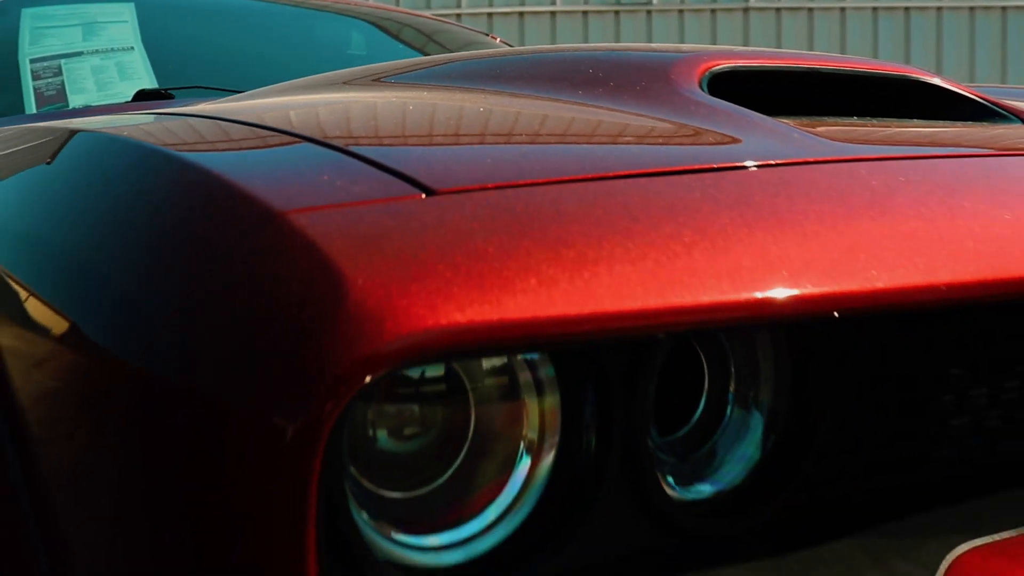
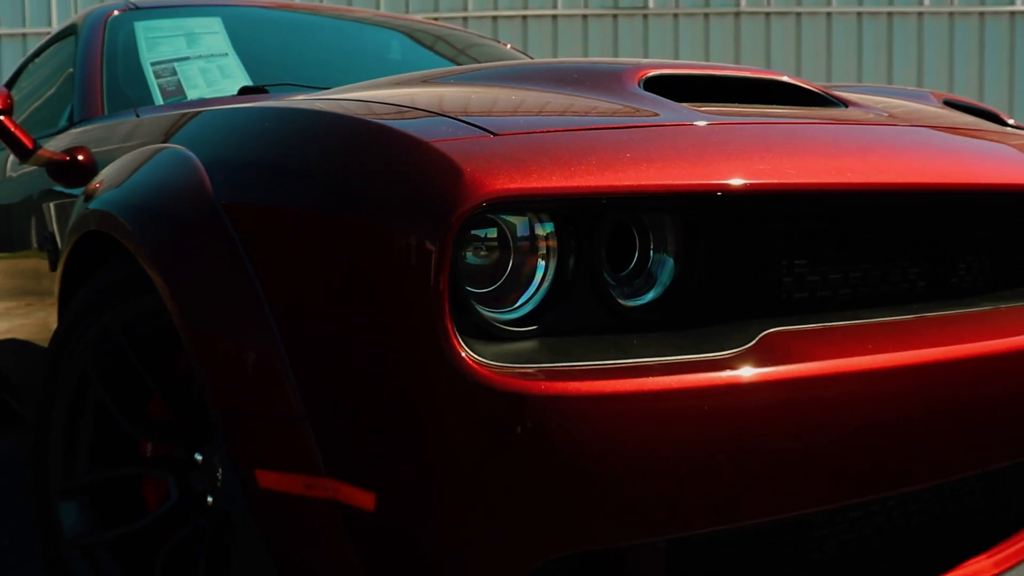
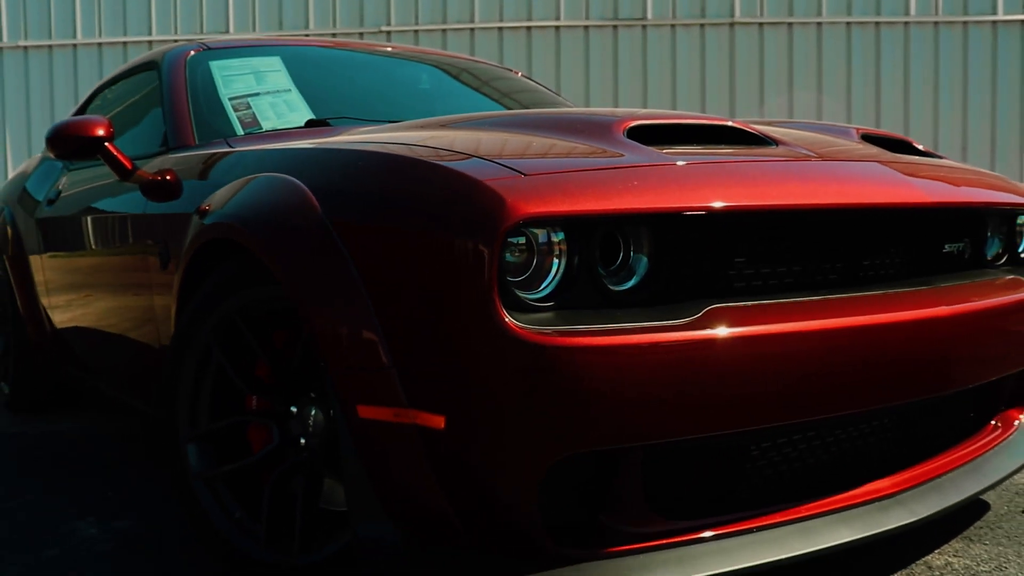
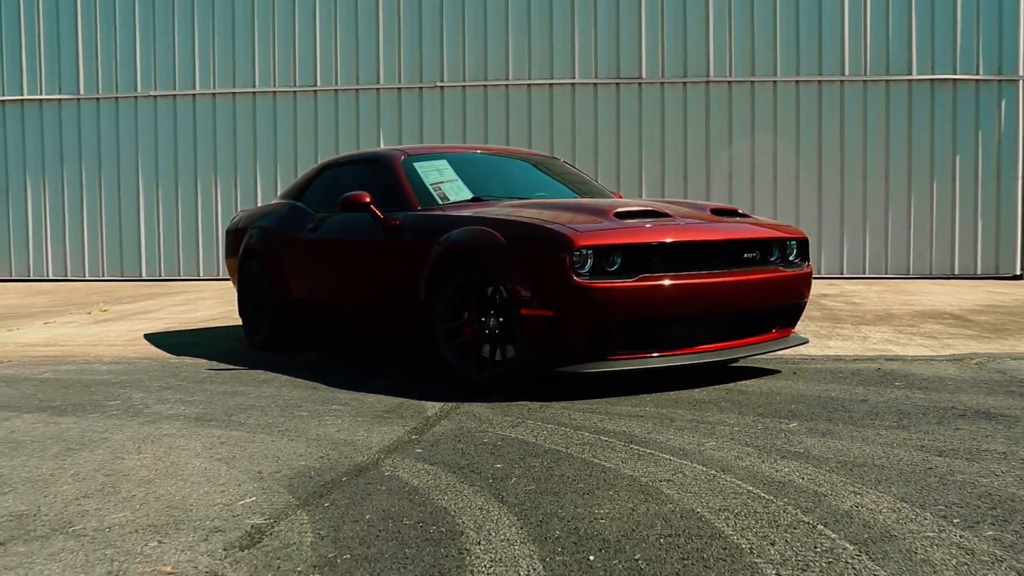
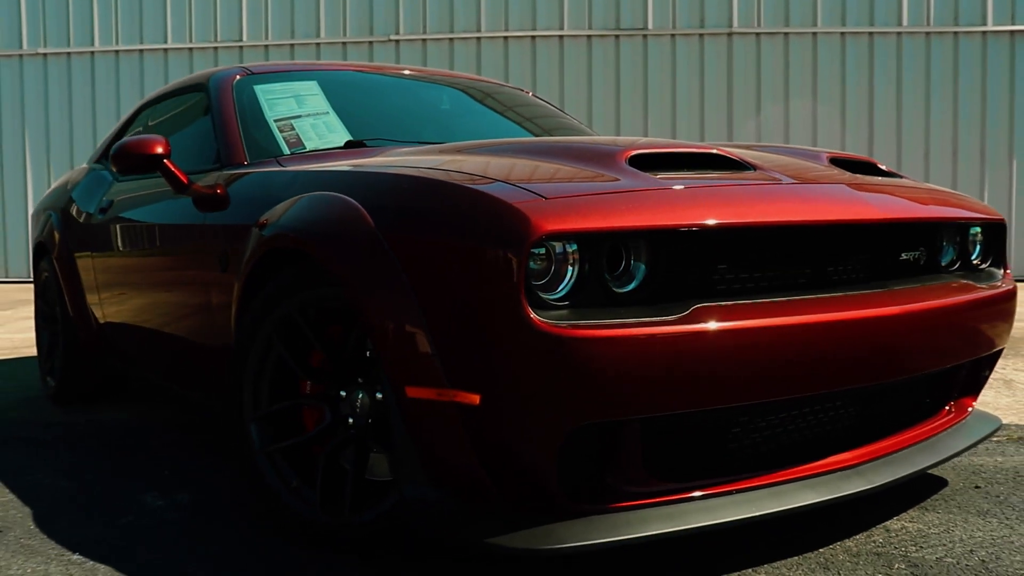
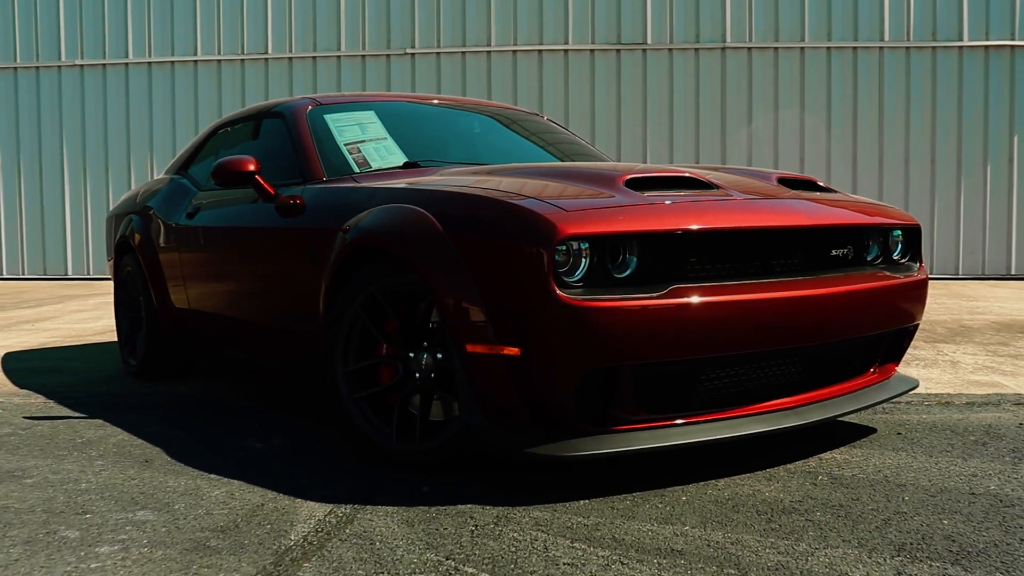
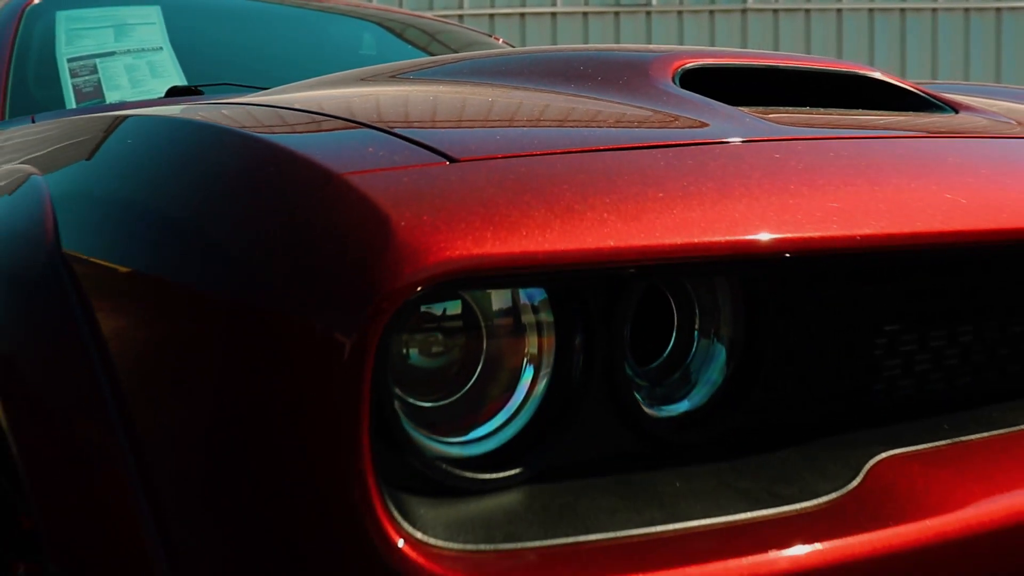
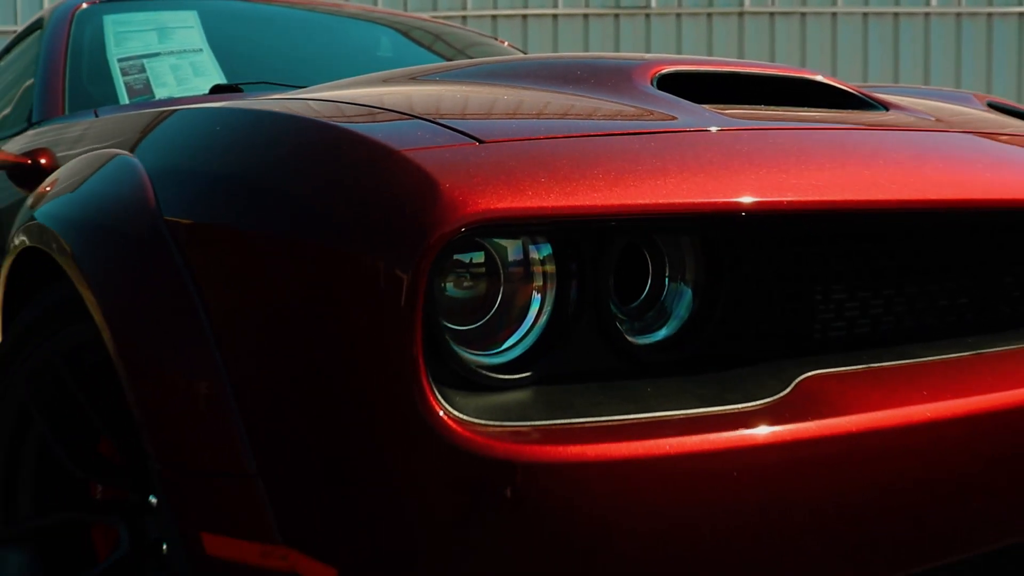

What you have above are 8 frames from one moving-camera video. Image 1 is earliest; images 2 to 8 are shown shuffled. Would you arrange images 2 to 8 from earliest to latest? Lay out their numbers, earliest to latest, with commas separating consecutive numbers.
7, 8, 2, 3, 5, 6, 4
